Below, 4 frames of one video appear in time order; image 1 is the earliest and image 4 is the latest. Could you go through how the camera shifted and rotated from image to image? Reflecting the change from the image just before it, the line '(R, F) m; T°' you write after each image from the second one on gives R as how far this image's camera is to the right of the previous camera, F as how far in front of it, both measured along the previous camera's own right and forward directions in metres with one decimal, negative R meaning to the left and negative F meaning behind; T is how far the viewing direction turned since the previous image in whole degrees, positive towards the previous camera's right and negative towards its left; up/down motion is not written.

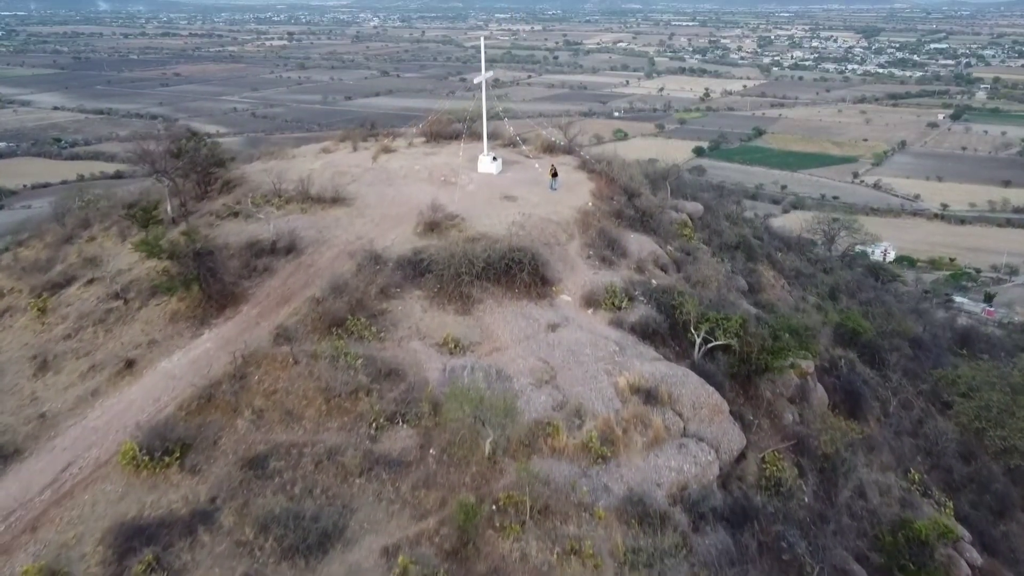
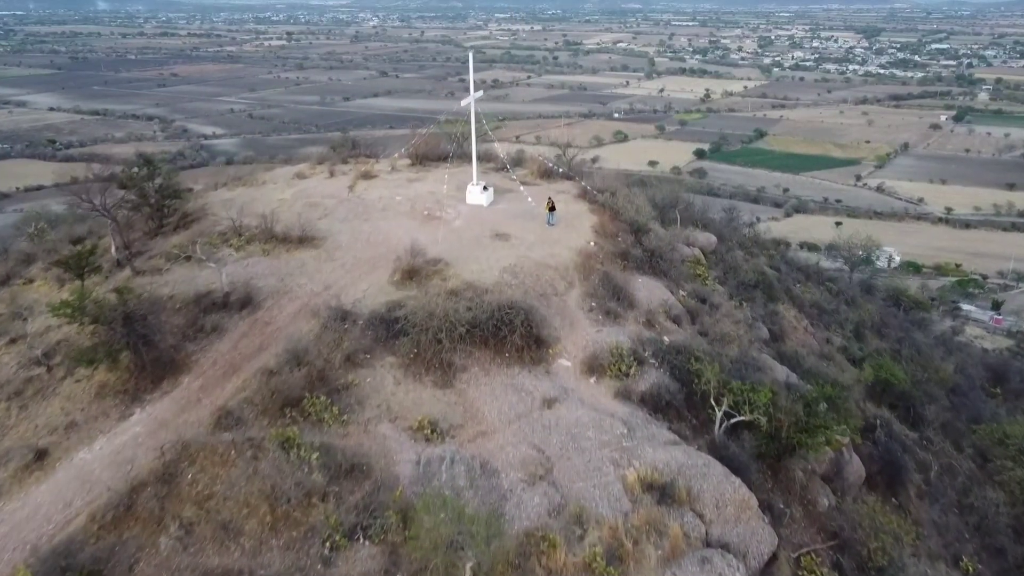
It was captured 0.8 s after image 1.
(+0.1, +2.0) m; 0°
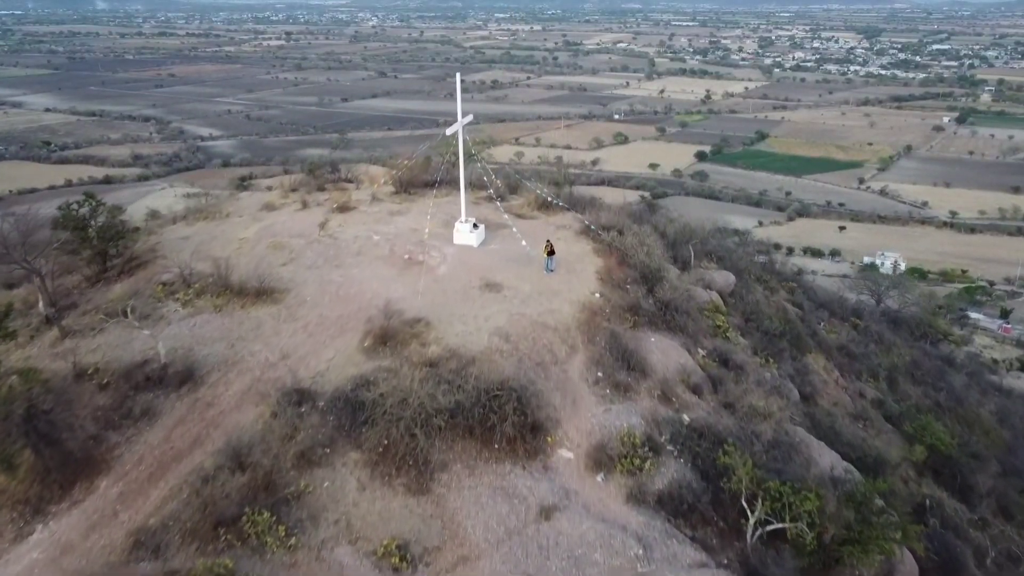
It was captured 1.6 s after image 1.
(+0.1, +2.1) m; 0°
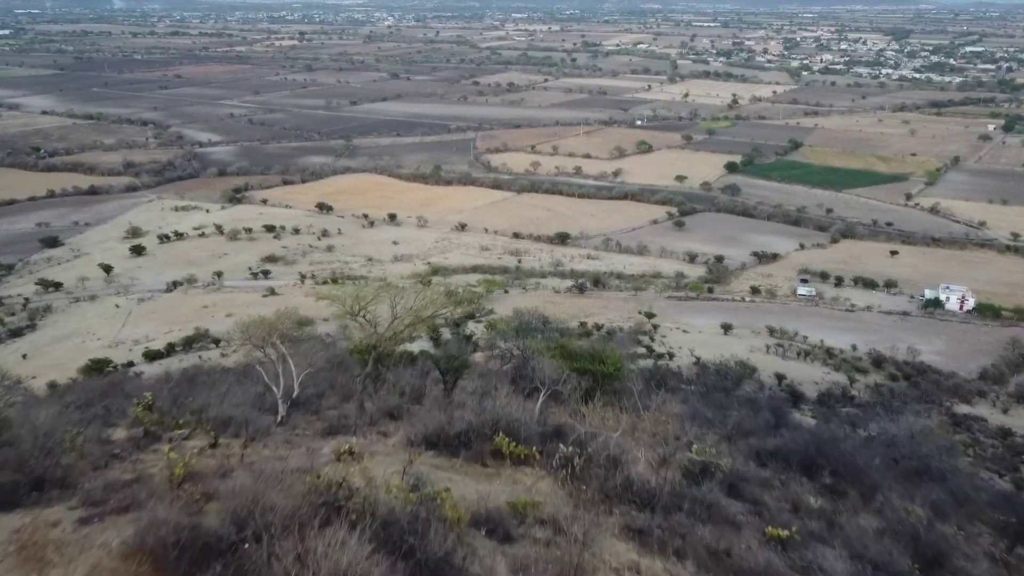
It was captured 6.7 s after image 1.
(+0.3, +13.7) m; -1°
